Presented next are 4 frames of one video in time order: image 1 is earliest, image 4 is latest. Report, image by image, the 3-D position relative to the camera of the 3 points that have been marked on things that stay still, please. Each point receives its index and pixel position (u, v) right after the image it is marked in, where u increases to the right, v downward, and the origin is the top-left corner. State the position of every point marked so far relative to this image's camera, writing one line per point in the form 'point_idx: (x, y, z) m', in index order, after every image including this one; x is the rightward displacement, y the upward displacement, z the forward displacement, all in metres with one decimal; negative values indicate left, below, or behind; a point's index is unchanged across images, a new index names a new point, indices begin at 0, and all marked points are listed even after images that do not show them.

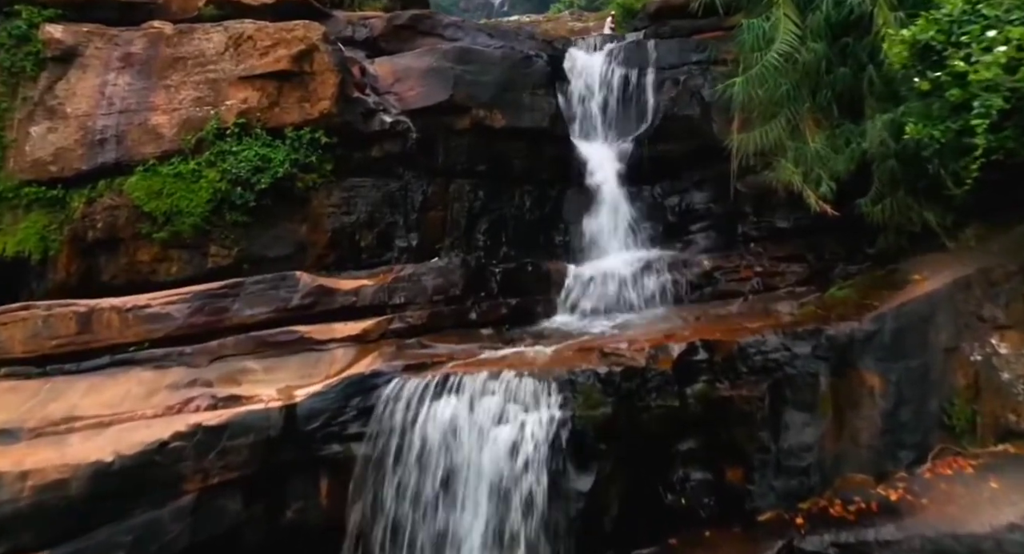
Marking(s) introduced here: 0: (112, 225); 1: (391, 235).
0: (-4.4, +0.6, +6.8) m
1: (-1.4, +0.5, +7.2) m
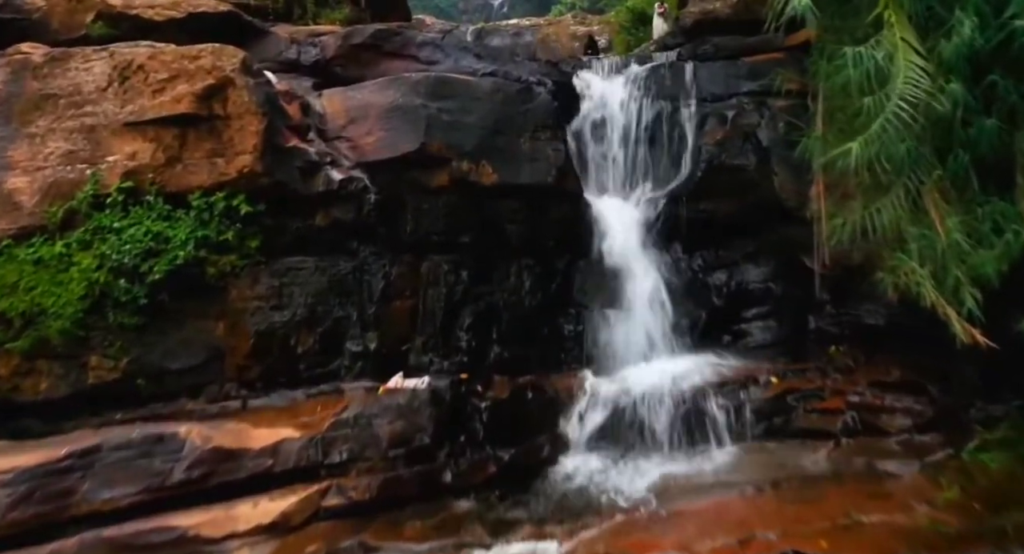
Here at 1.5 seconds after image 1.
0: (-4.4, -0.4, +4.9) m
1: (-1.4, -0.5, +5.3) m
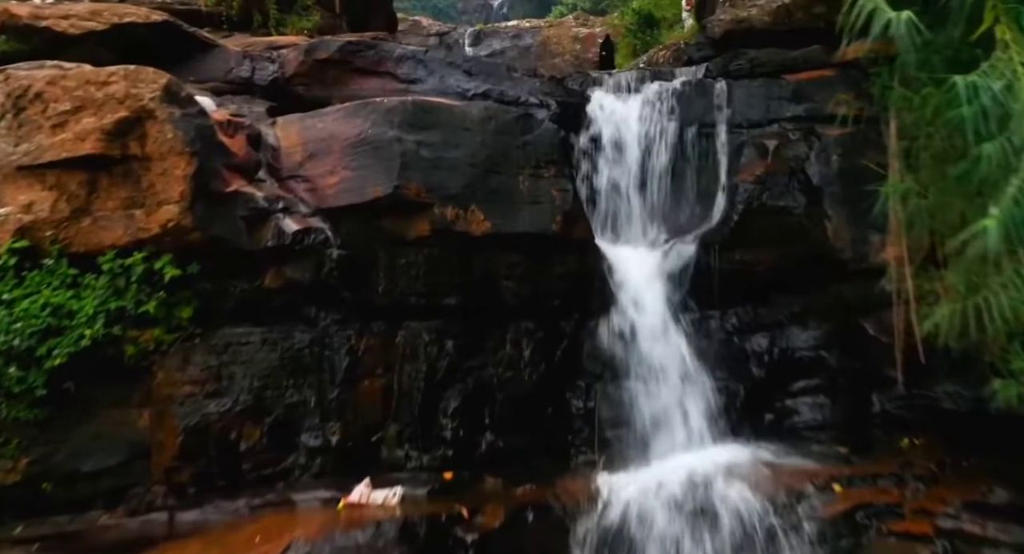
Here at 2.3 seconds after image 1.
0: (-4.5, -0.9, +3.9) m
1: (-1.5, -1.0, +4.3) m
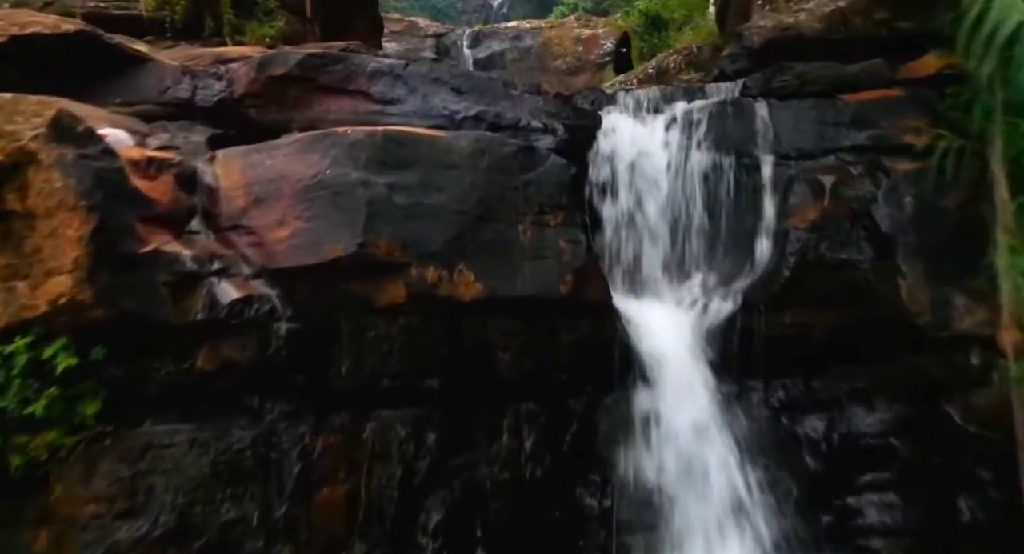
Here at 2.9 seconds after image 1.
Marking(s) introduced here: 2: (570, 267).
0: (-4.5, -1.4, +3.0) m
1: (-1.5, -1.5, +3.3) m
2: (+0.3, +0.1, +3.8) m
